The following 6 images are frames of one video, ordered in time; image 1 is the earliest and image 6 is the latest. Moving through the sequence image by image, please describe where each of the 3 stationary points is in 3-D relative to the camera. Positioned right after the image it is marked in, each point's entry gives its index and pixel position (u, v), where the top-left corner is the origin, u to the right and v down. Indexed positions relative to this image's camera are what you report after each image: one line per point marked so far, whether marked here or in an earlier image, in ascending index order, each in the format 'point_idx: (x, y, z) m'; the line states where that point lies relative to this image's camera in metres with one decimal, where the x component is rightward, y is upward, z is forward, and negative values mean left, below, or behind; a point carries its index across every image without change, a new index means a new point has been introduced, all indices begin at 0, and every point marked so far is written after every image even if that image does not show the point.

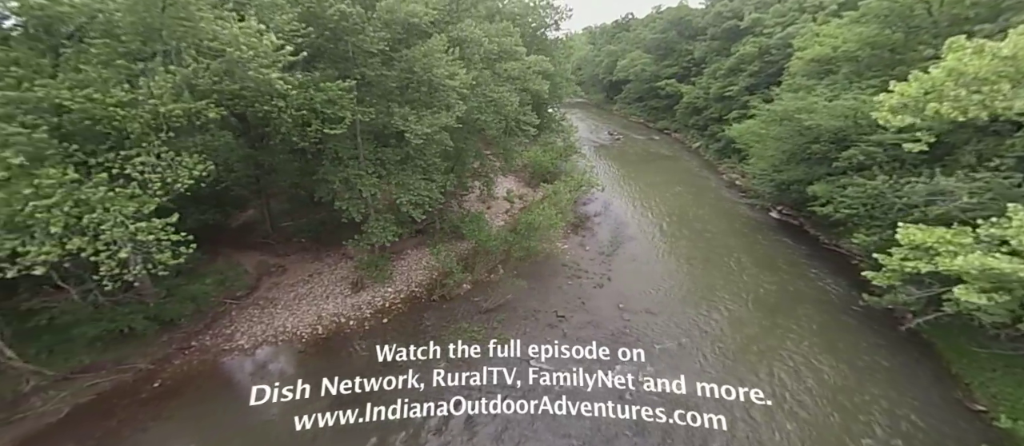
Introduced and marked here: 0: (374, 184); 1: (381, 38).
0: (-3.9, +1.1, +11.8) m
1: (-3.2, +4.4, +10.1) m
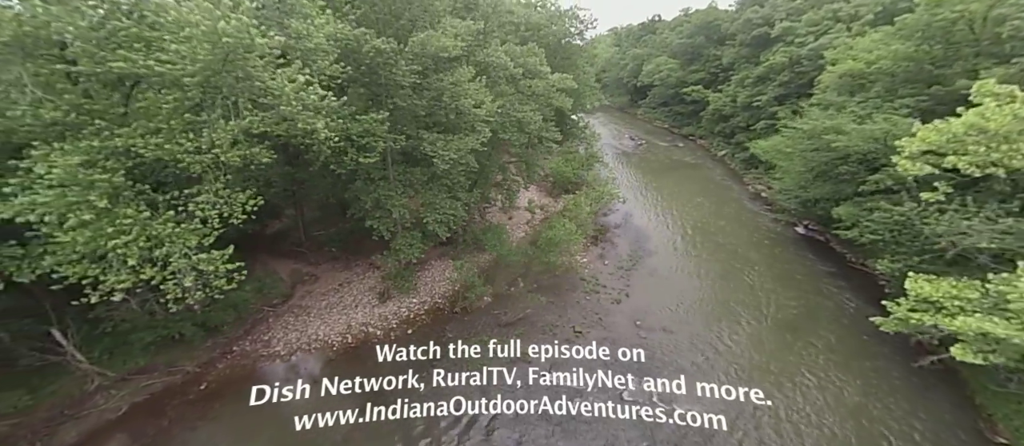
0: (-3.3, +0.5, +12.5) m
1: (-2.6, +3.8, +10.7) m
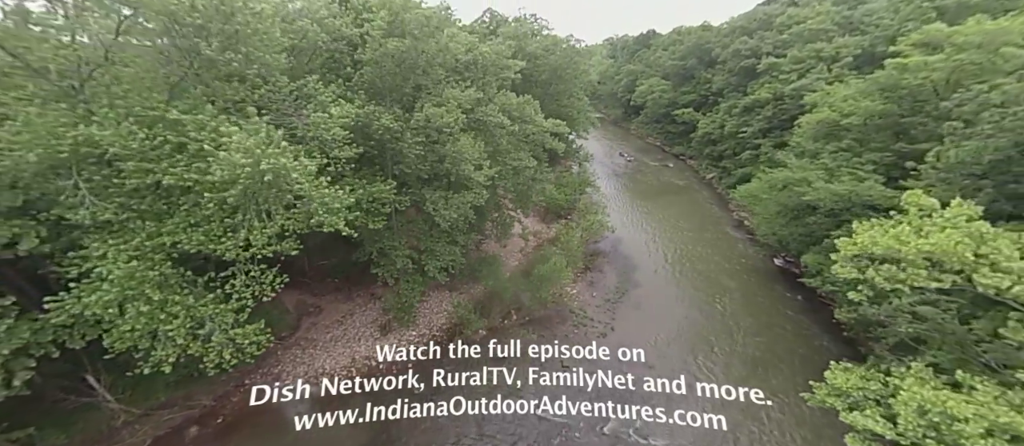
0: (-3.5, -1.0, +13.5) m
1: (-2.7, +2.2, +11.7) m
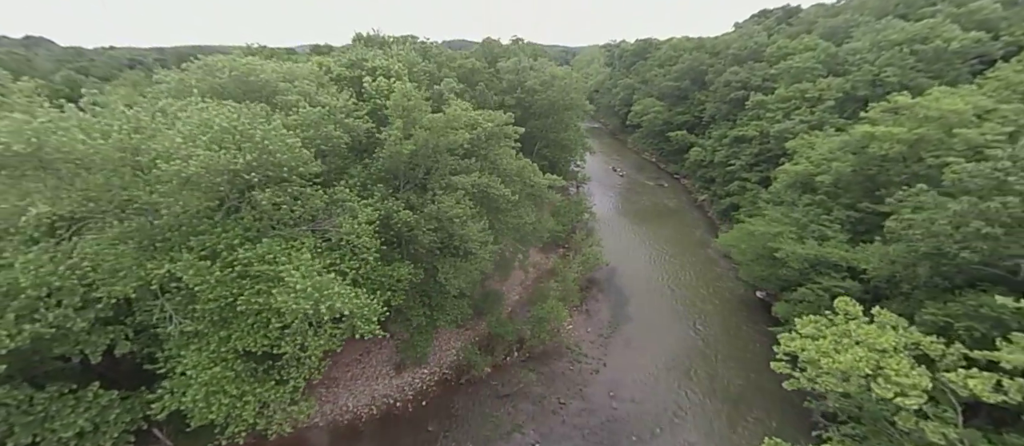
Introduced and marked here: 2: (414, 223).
0: (-3.4, -3.4, +15.4) m
1: (-2.7, -0.2, +13.5) m
2: (-3.1, 0.0, +13.2) m
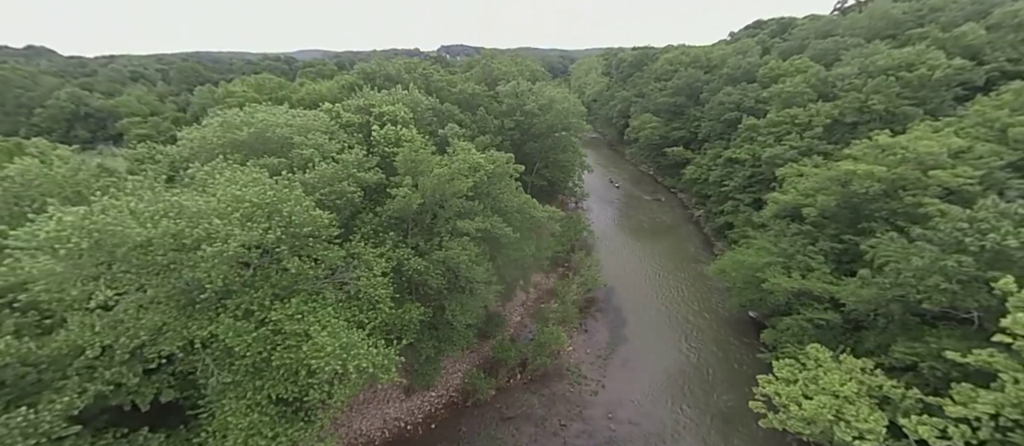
0: (-3.3, -4.9, +16.5) m
1: (-2.5, -1.7, +14.6) m
2: (-3.0, -1.6, +14.3) m
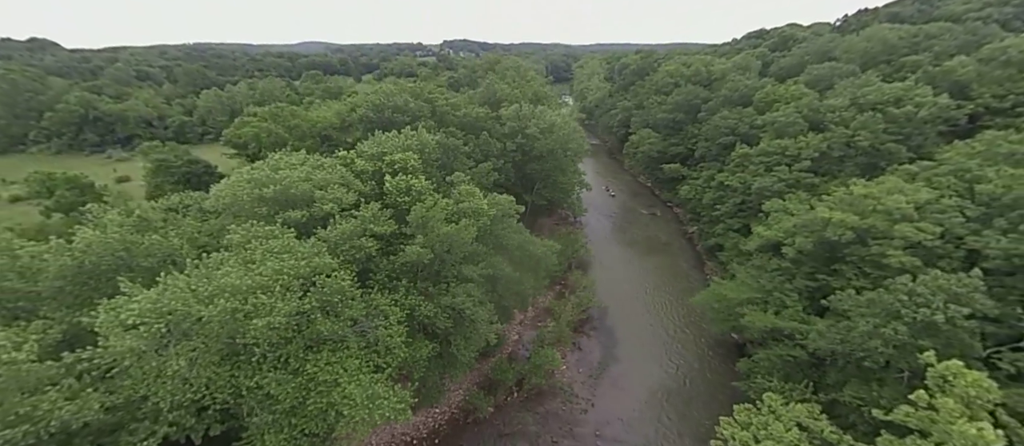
0: (-3.4, -6.8, +18.5) m
1: (-2.6, -3.7, +16.4) m
2: (-3.1, -3.5, +16.1) m
